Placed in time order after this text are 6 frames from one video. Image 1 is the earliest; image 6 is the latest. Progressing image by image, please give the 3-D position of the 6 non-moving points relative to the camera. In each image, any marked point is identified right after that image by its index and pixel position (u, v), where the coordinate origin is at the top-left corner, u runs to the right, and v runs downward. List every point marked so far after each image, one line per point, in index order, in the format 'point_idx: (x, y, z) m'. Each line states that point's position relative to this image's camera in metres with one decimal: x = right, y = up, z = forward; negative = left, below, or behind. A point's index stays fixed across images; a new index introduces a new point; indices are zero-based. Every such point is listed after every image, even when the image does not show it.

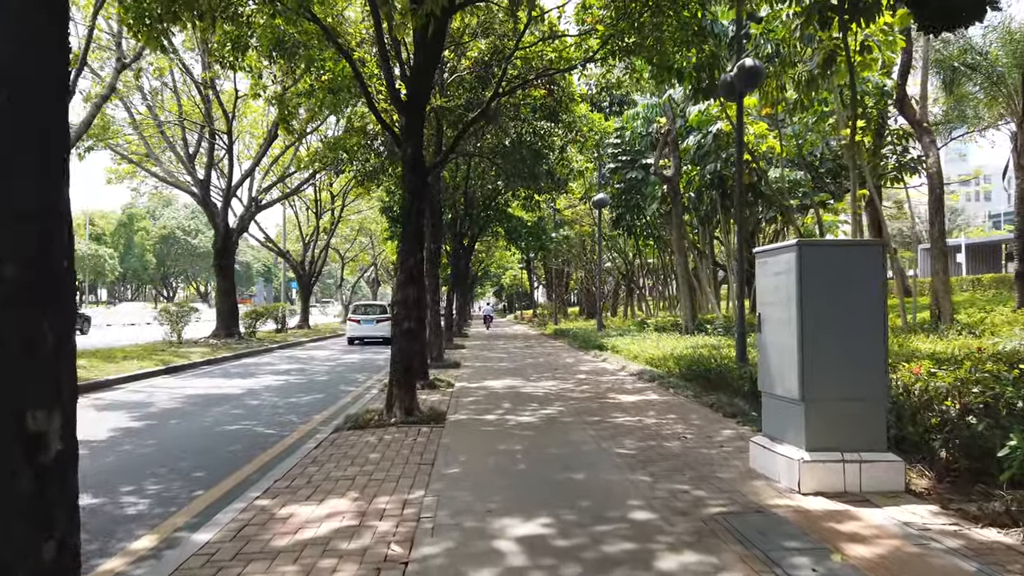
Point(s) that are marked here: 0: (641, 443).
0: (+1.0, -1.2, +6.2) m
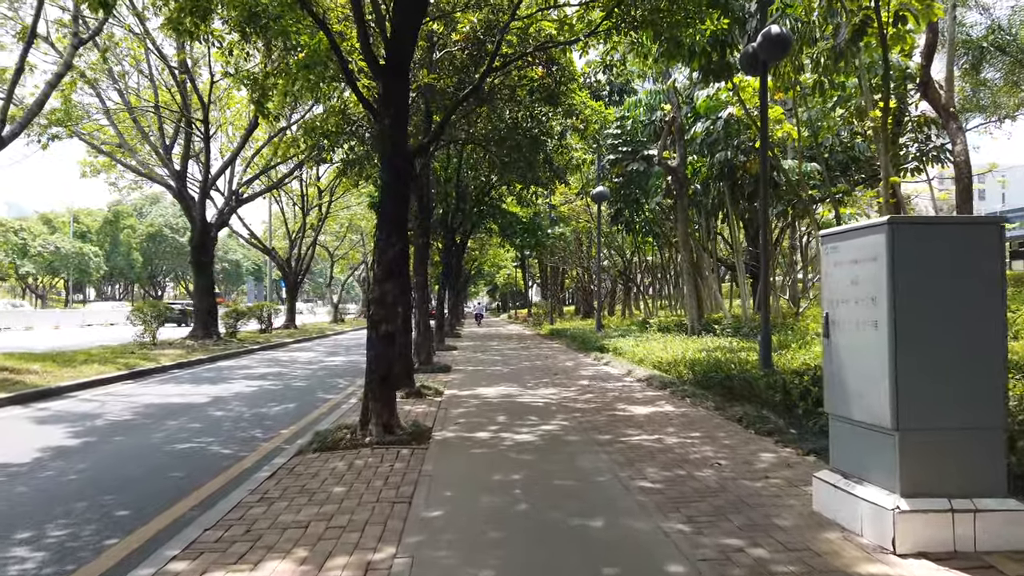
0: (+1.0, -1.2, +5.0) m
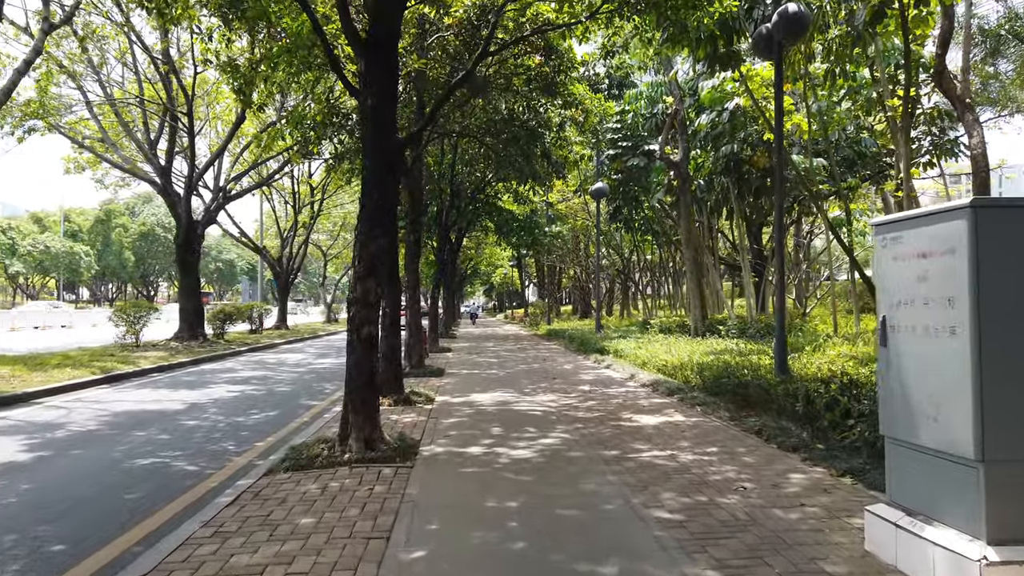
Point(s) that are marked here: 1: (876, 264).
0: (+1.0, -1.2, +4.4) m
1: (+1.6, +0.1, +3.4) m
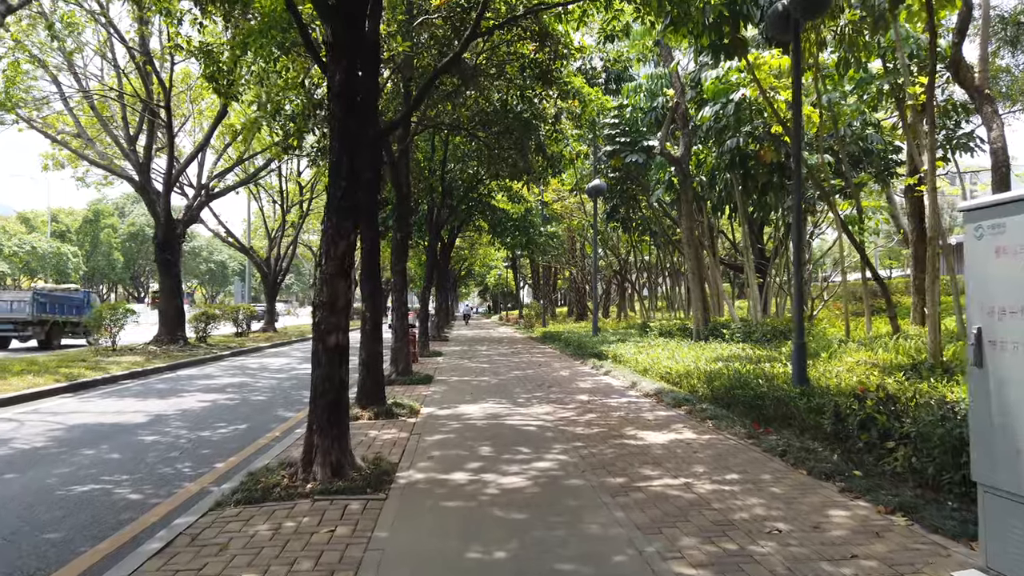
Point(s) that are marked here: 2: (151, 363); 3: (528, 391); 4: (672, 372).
0: (+0.9, -1.2, +3.6) m
1: (+1.6, +0.1, +2.7) m
2: (-7.1, -1.5, +15.4) m
3: (+0.2, -1.4, +10.3) m
4: (+2.1, -1.1, +10.0) m
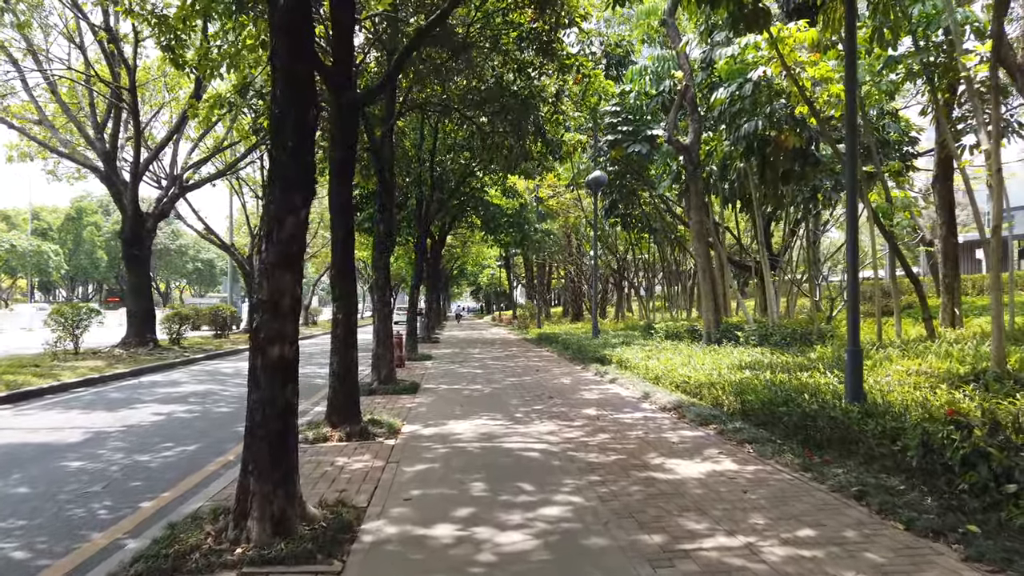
0: (+0.9, -1.2, +2.4) m
1: (+1.6, +0.1, +1.4) m
2: (-7.2, -1.5, +14.1) m
3: (+0.2, -1.3, +9.0) m
4: (+2.0, -1.1, +8.8) m
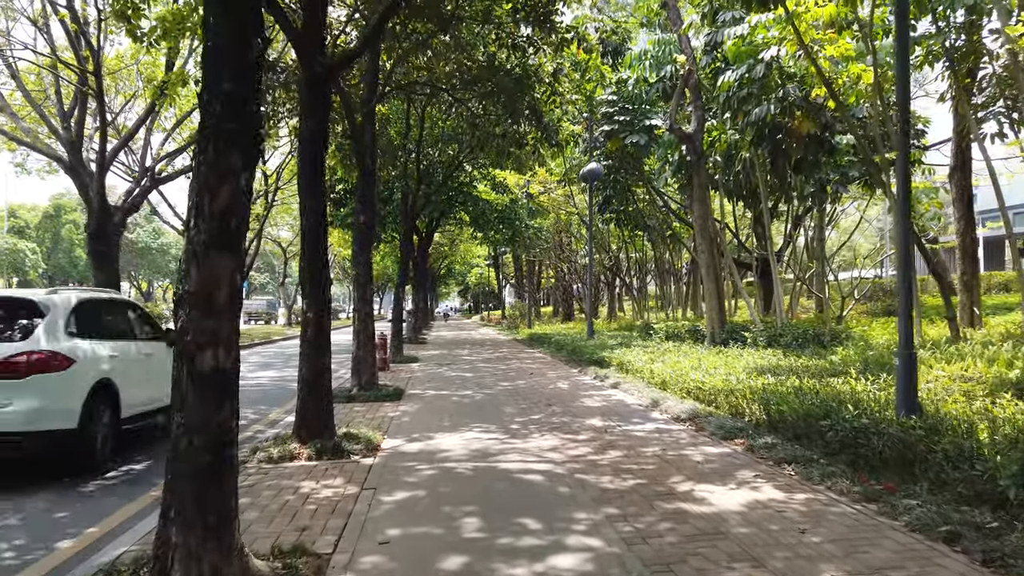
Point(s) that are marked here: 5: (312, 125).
0: (+1.0, -1.1, +1.5) m
1: (+1.6, +0.2, +0.5) m
2: (-7.4, -1.4, +13.0) m
3: (+0.1, -1.3, +8.1) m
4: (+2.0, -1.0, +7.9) m
5: (-1.6, +1.3, +6.3) m
